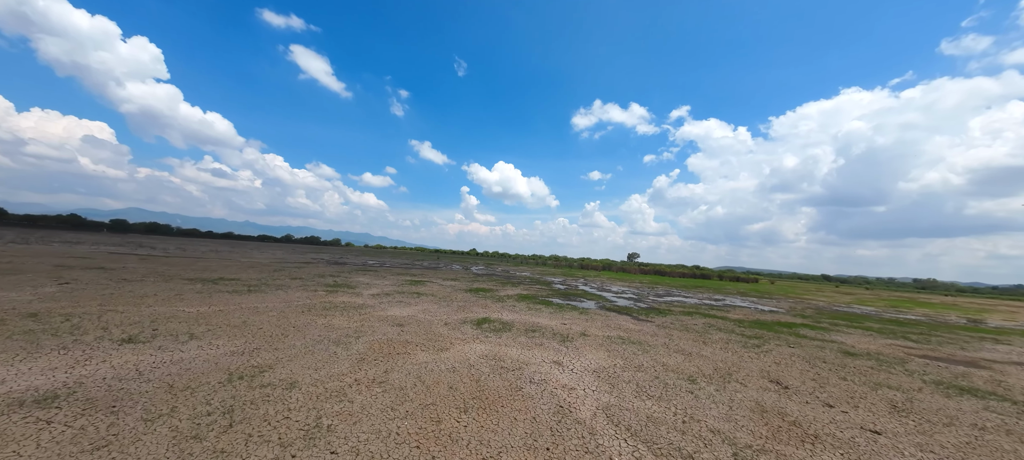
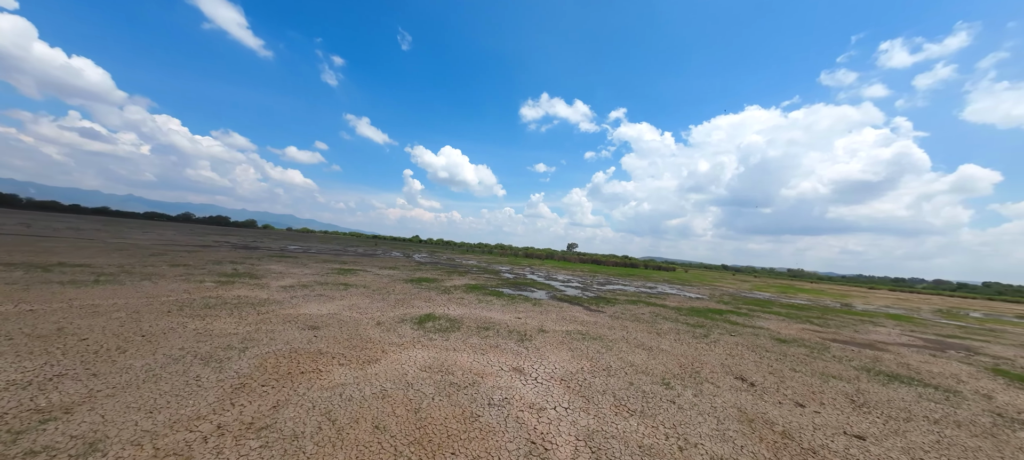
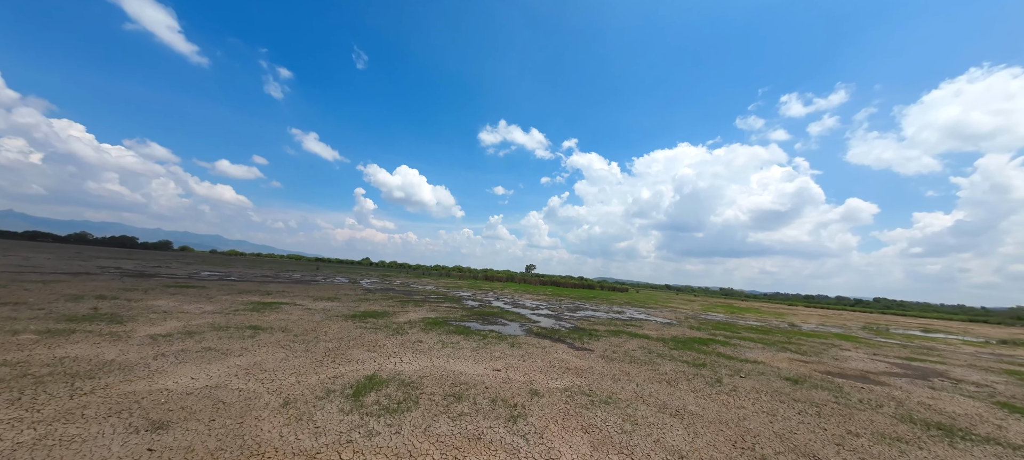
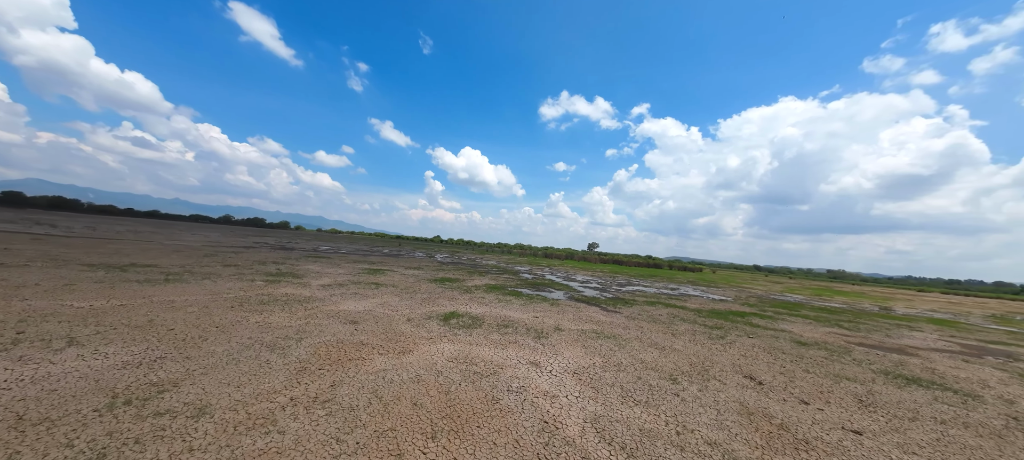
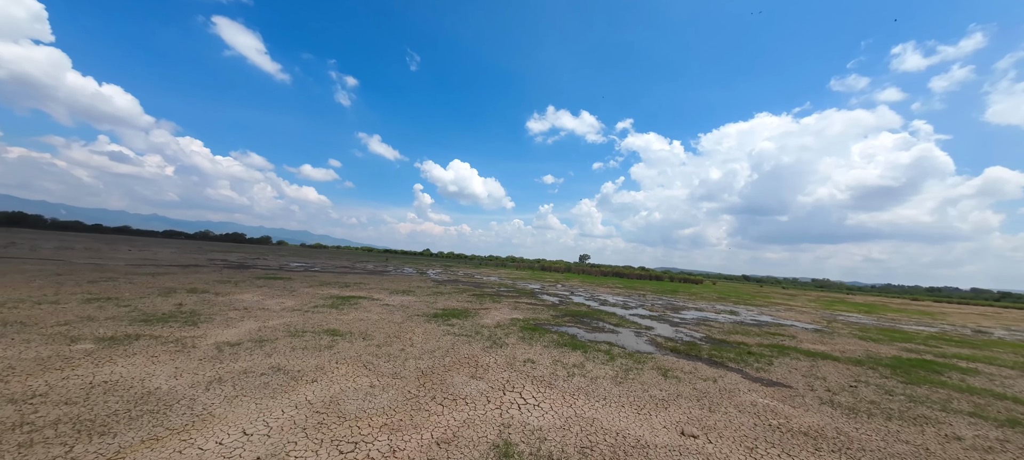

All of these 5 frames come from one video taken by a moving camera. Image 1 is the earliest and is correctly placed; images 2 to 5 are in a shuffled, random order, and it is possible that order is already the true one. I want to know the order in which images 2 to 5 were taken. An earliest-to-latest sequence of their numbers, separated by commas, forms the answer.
4, 2, 3, 5
